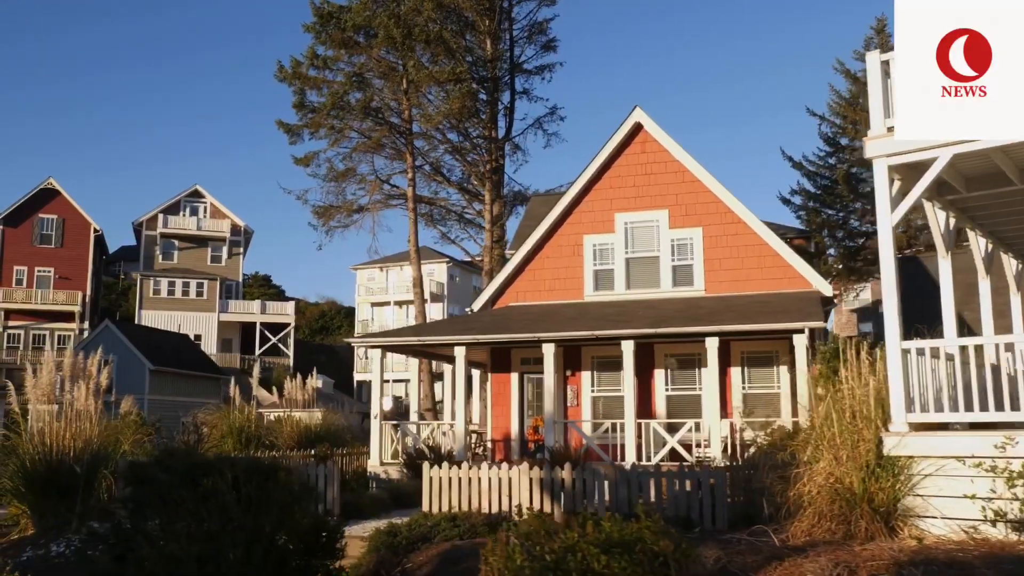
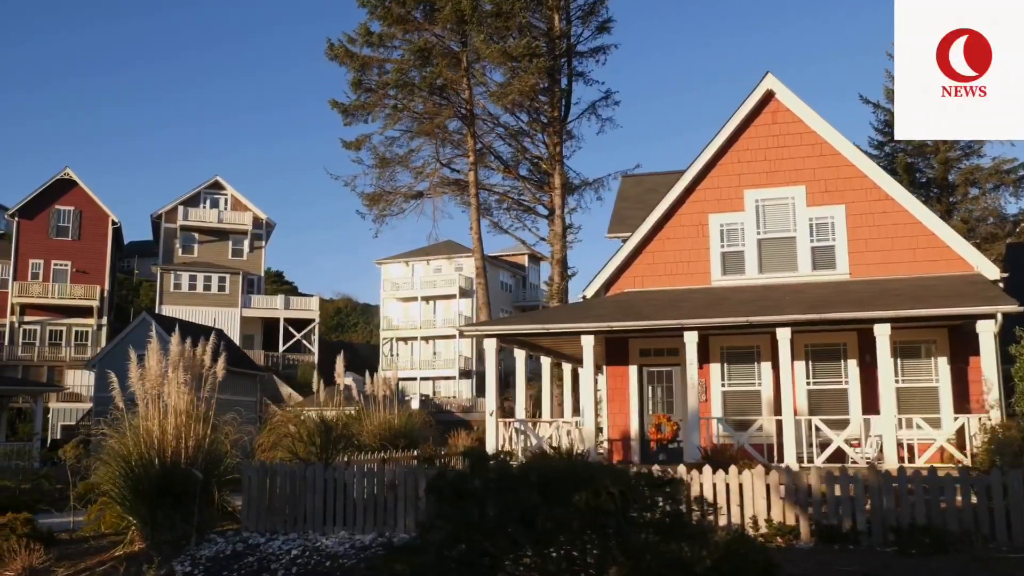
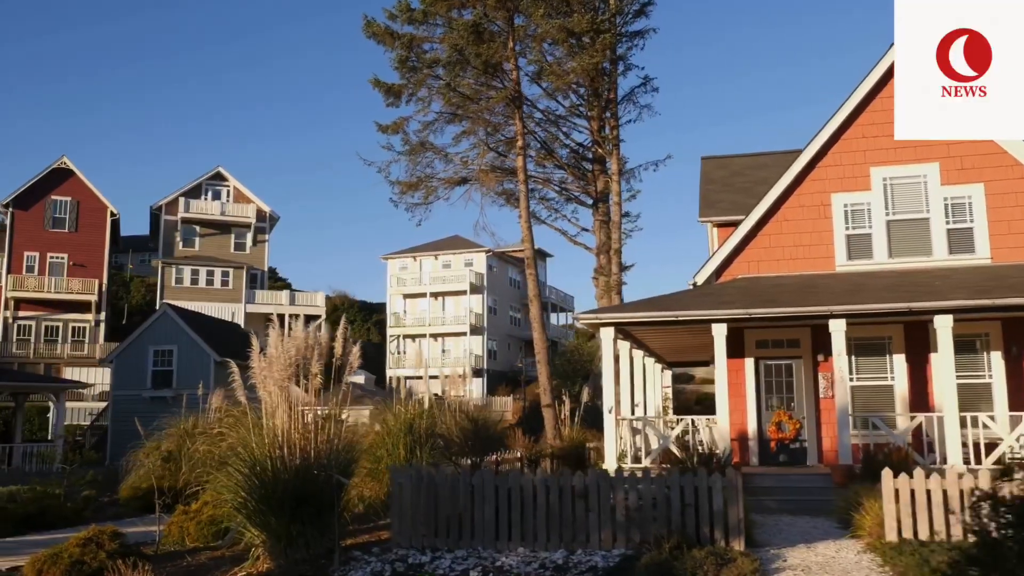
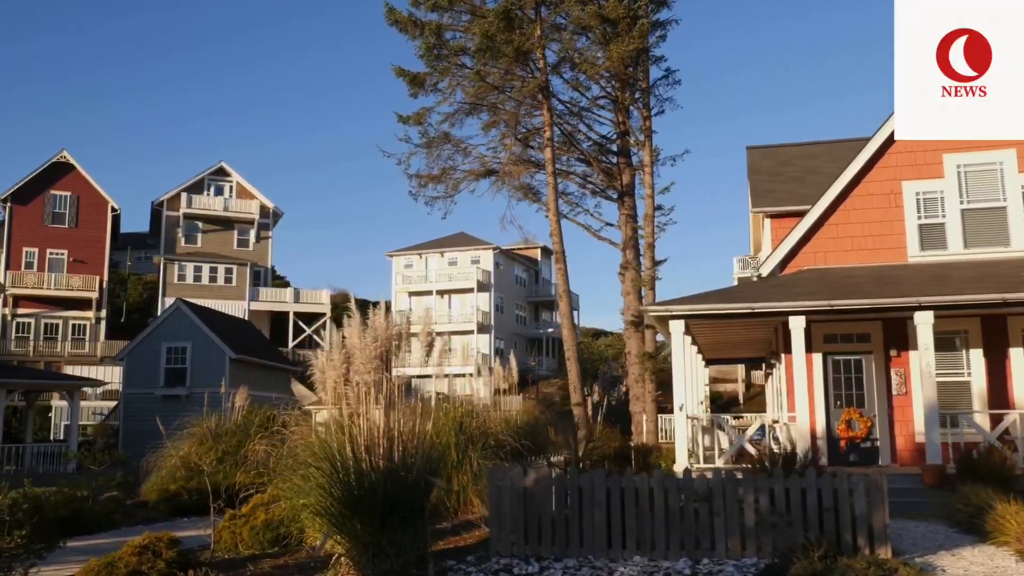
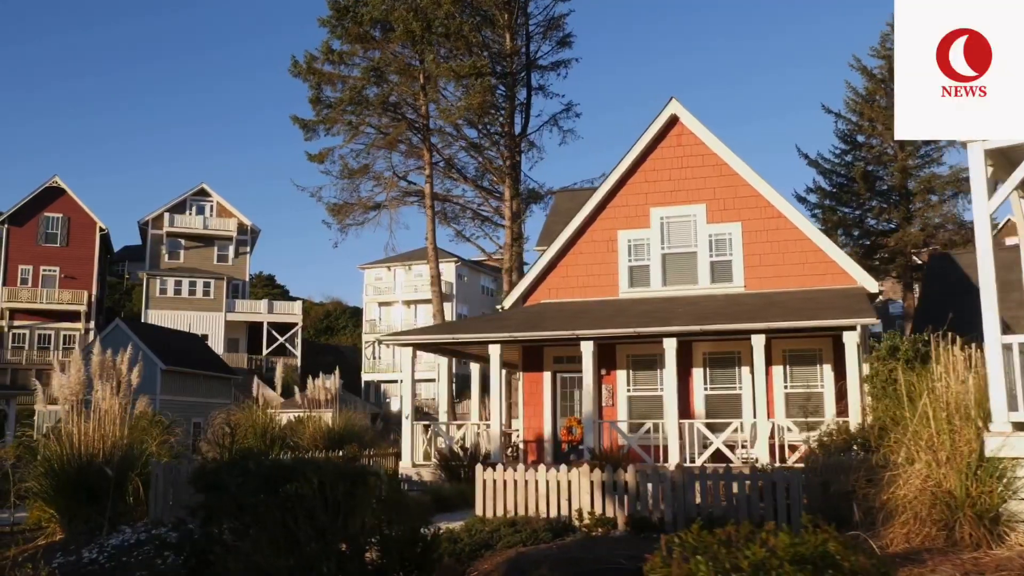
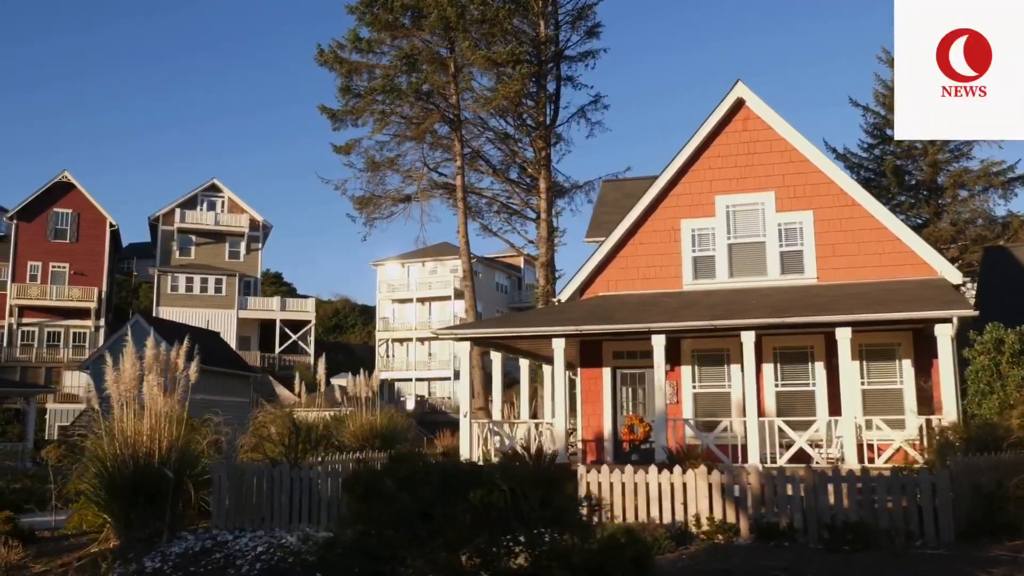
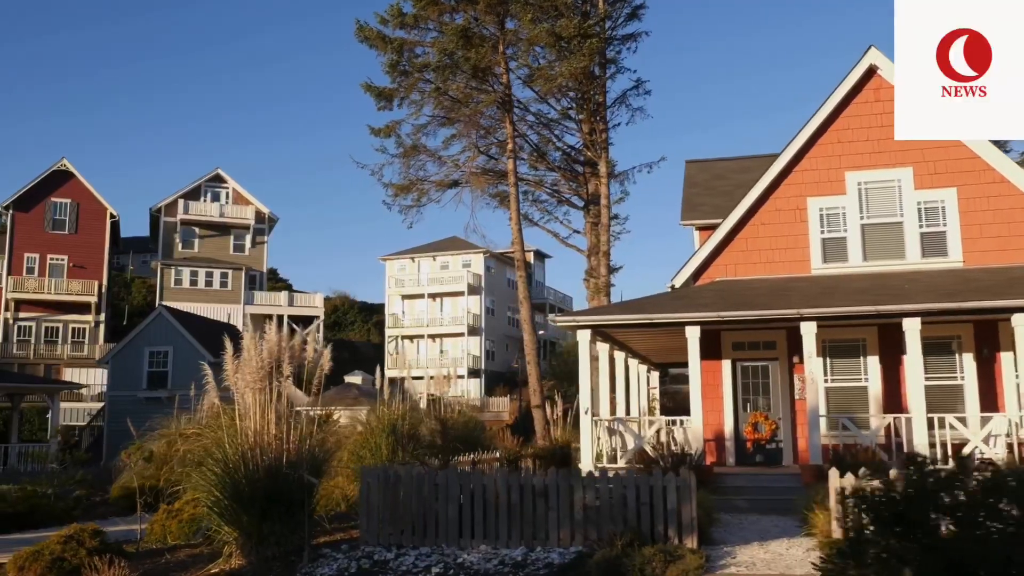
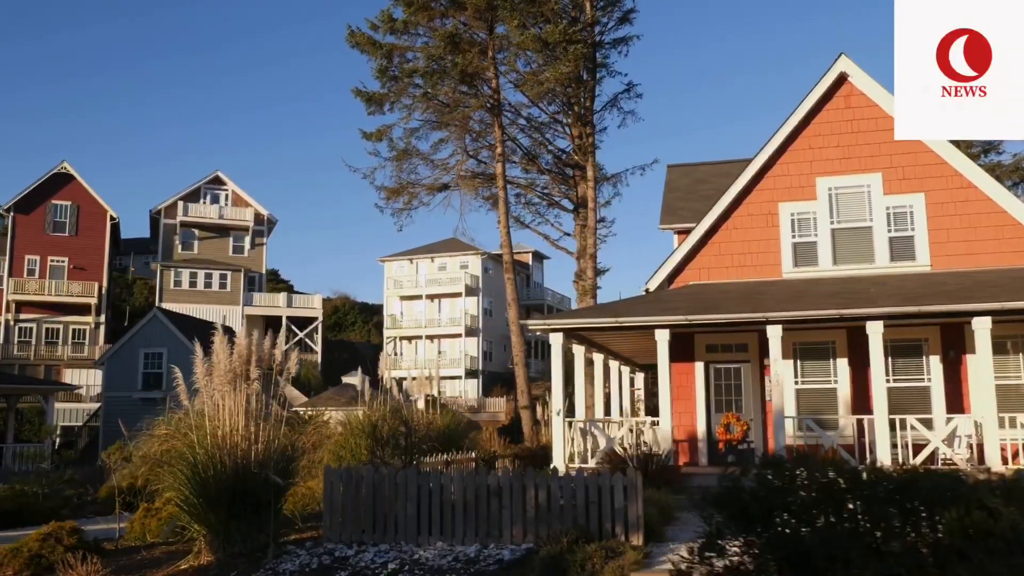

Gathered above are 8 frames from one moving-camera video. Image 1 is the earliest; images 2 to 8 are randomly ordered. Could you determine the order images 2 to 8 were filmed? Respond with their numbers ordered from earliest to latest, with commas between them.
5, 6, 2, 8, 7, 3, 4
